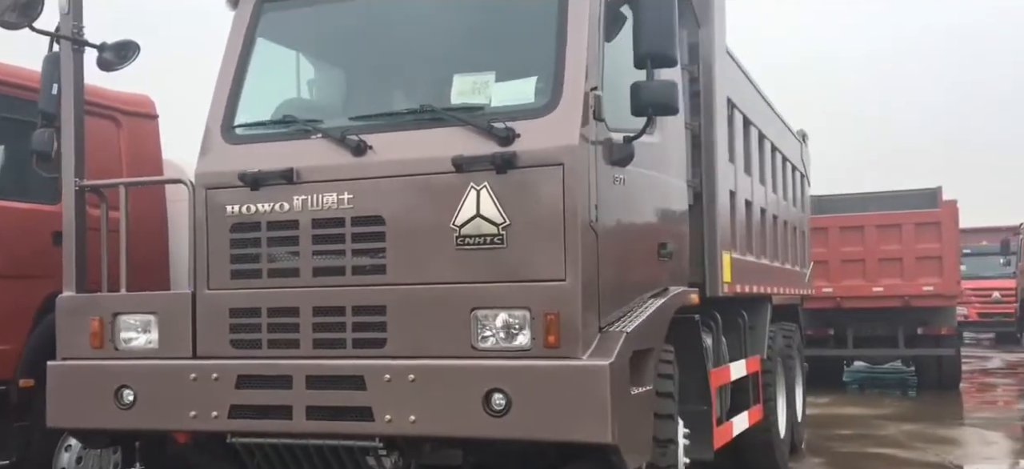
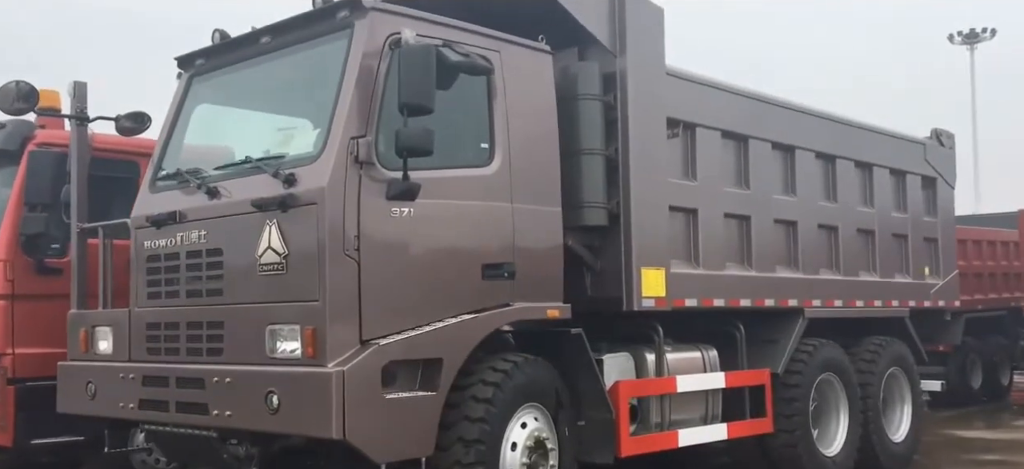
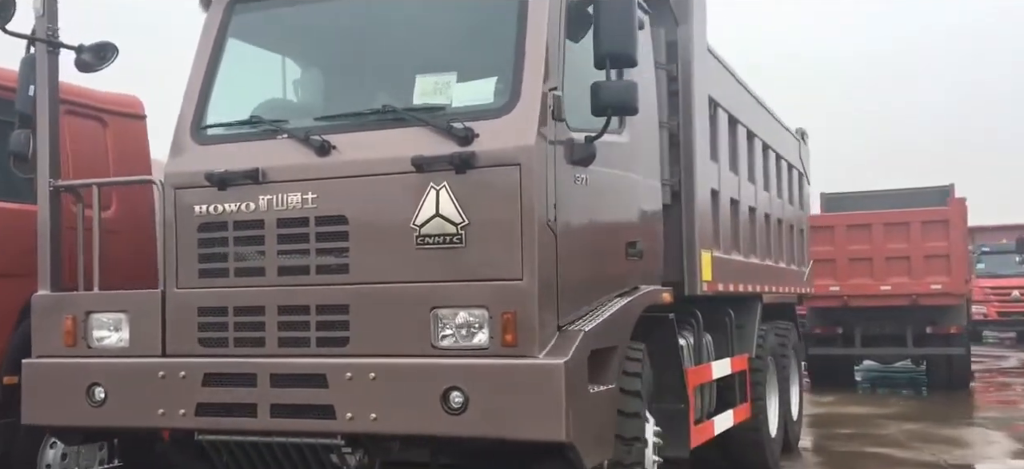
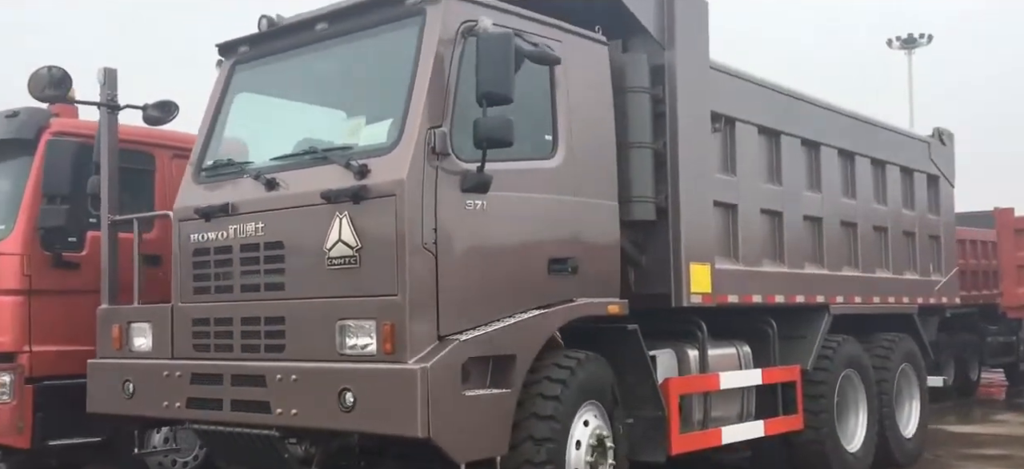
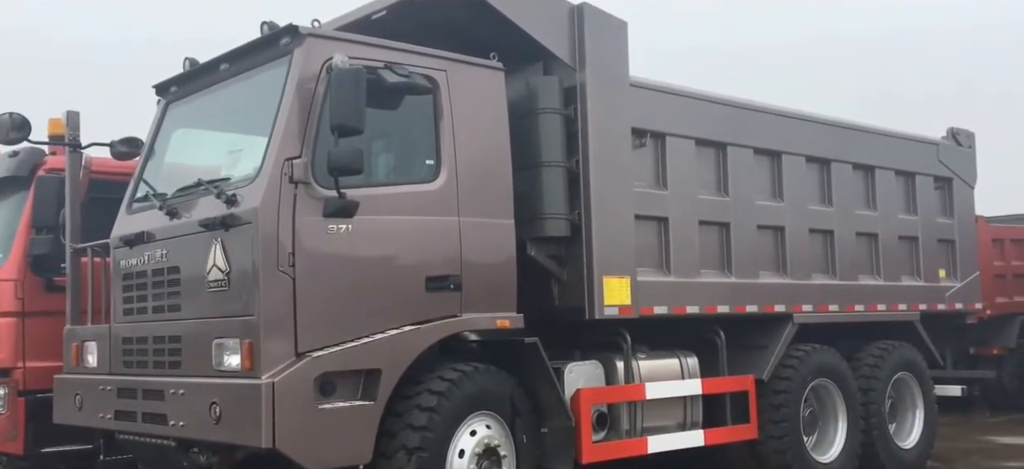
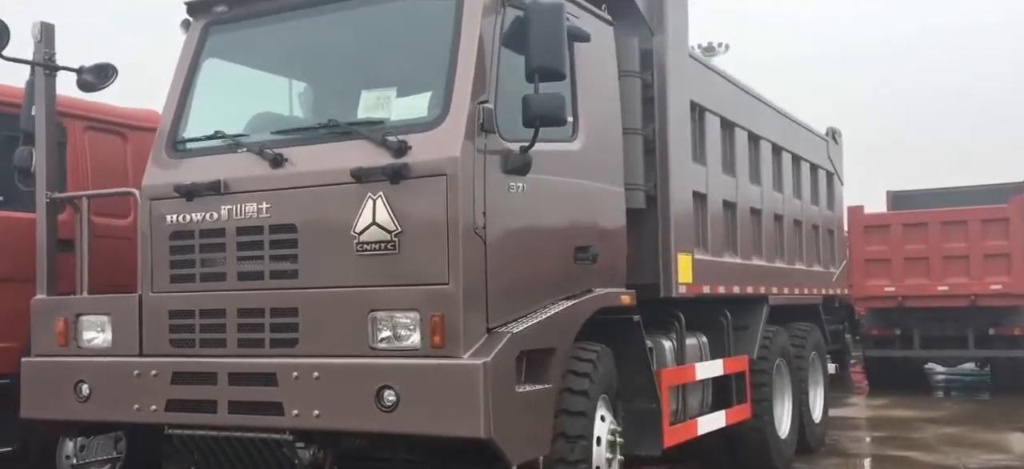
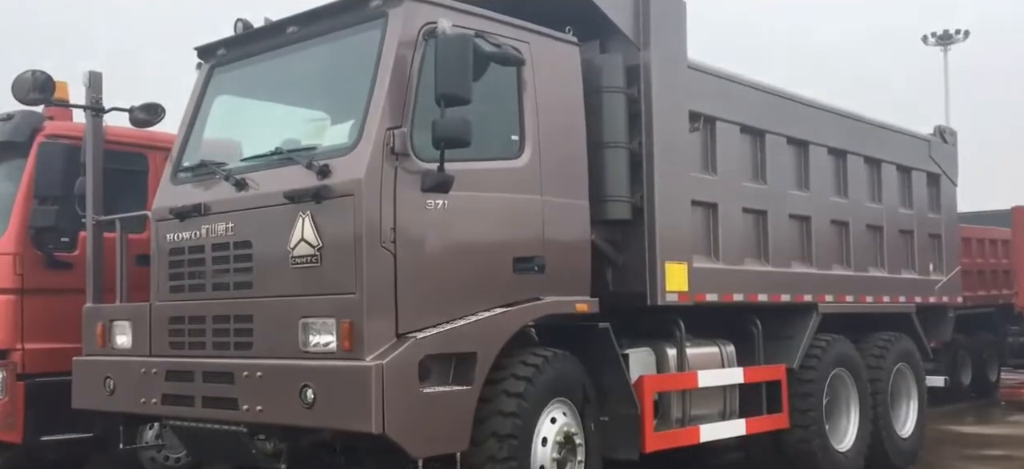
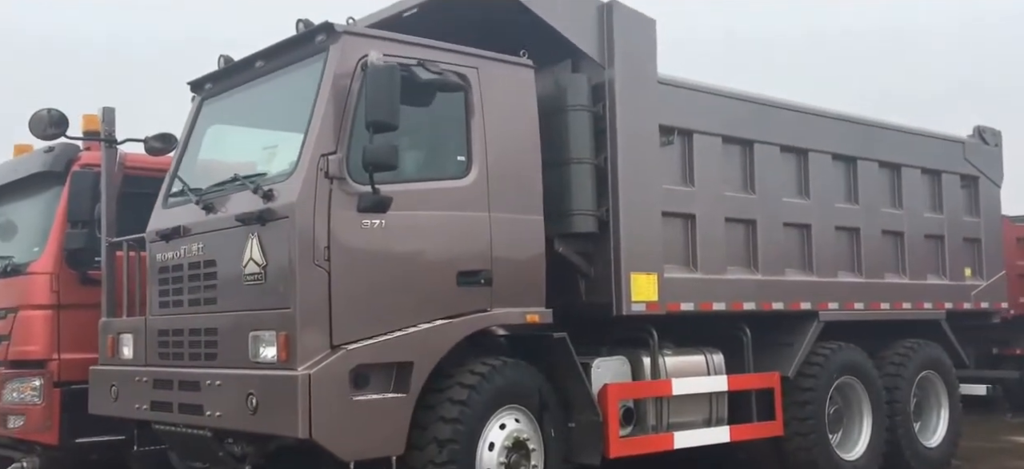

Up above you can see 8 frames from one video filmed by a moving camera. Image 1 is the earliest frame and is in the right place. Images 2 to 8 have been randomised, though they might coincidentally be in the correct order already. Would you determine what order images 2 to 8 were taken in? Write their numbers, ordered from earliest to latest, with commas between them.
3, 6, 4, 7, 2, 8, 5
